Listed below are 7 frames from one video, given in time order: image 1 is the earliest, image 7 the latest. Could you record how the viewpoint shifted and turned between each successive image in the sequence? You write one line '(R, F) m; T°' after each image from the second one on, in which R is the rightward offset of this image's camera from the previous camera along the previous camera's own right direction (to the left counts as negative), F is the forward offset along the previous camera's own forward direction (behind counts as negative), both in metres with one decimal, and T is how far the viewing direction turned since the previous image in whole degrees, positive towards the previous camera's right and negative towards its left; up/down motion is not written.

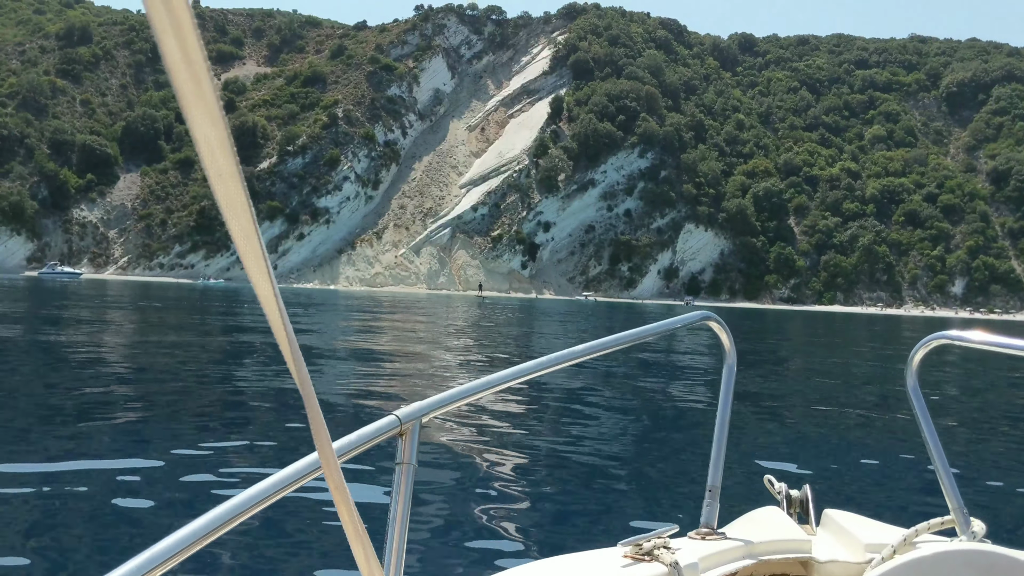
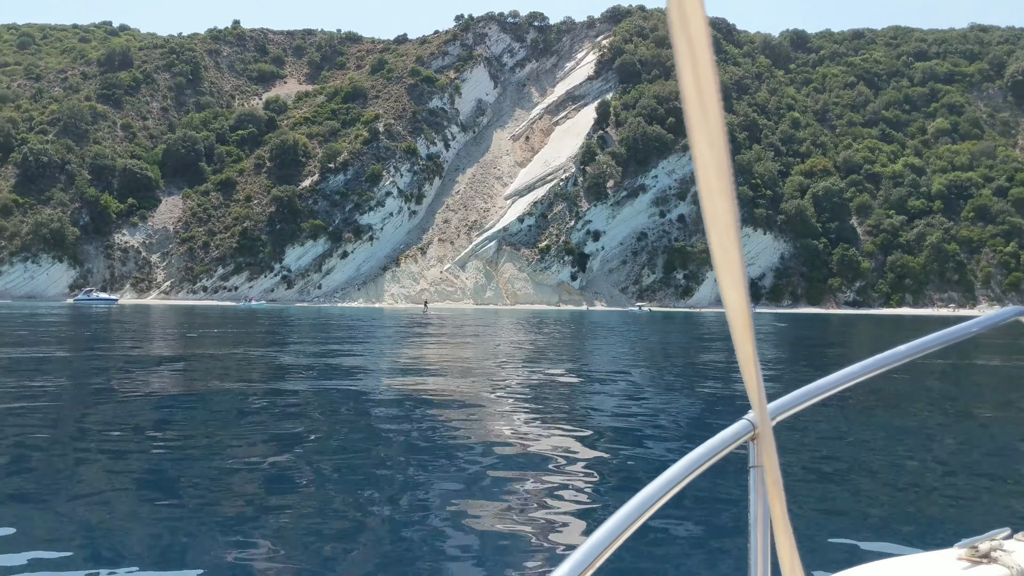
(+0.2, +2.5) m; -3°
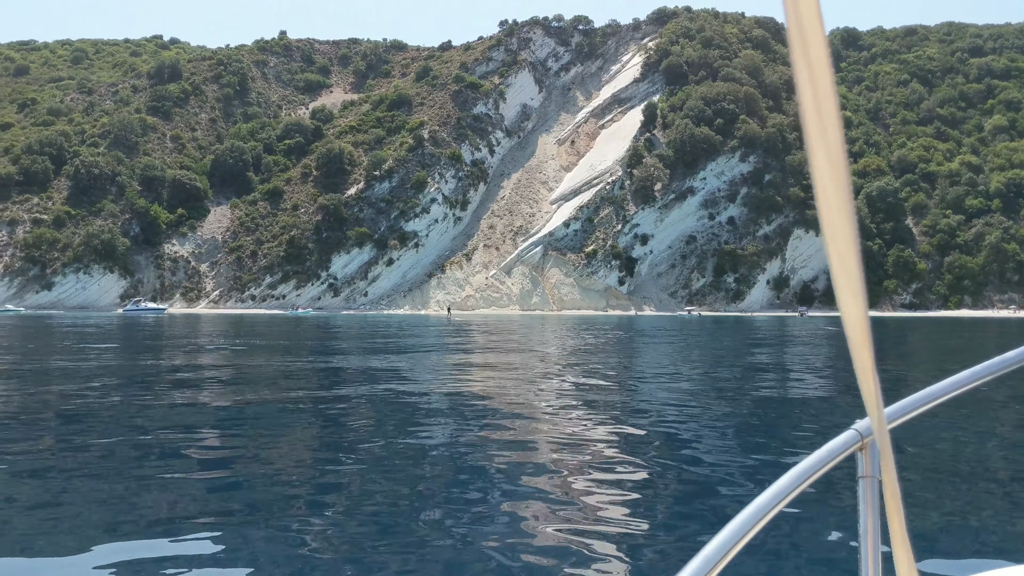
(+0.1, +0.6) m; -3°
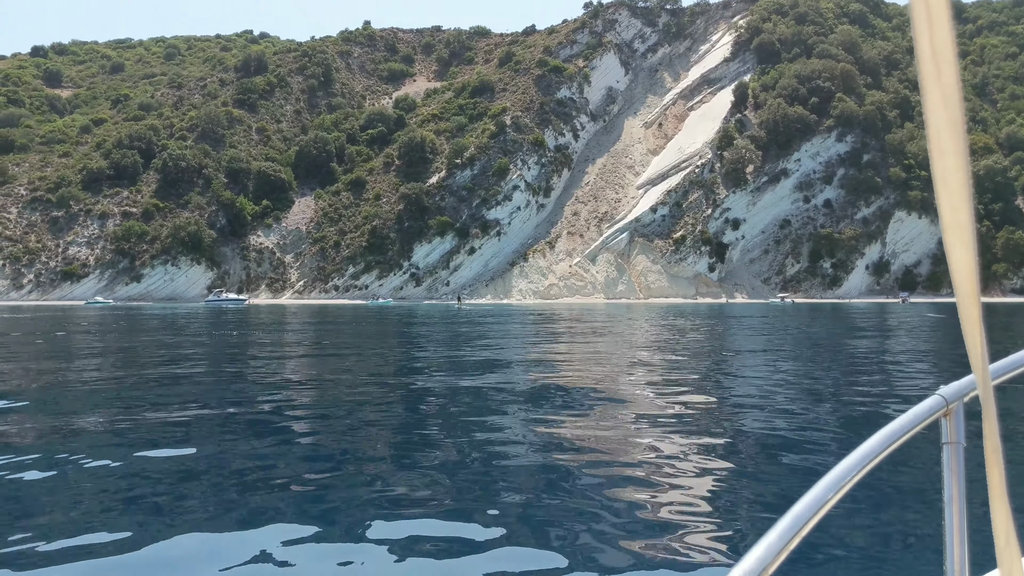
(+0.2, +1.4) m; -5°
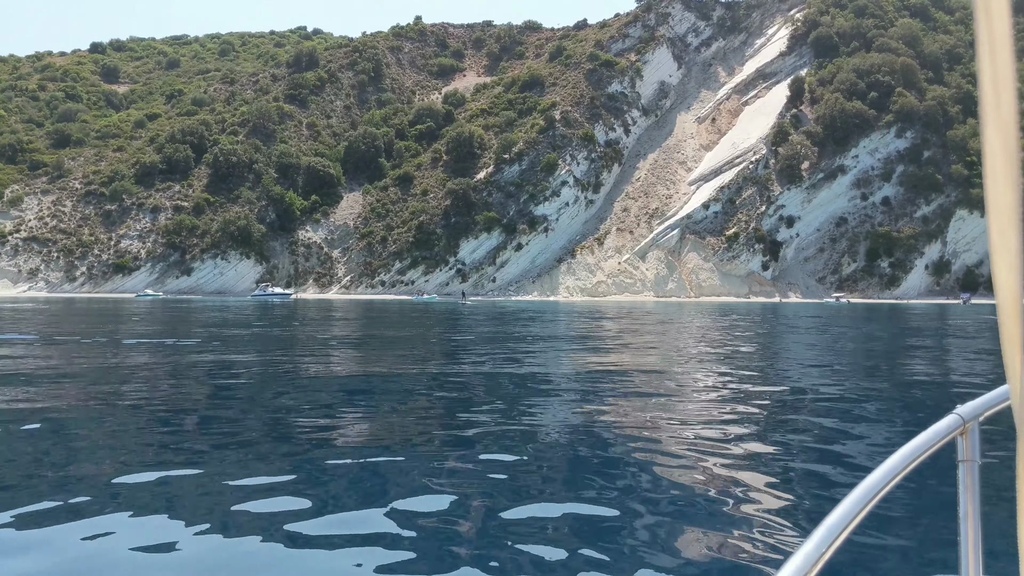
(+0.1, +0.7) m; -3°
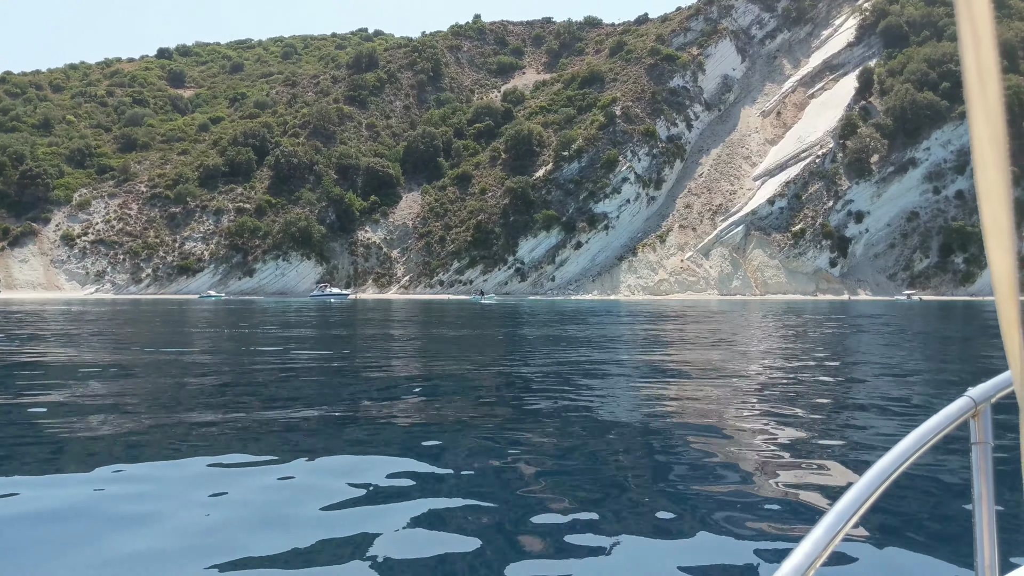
(+0.1, +0.6) m; -4°
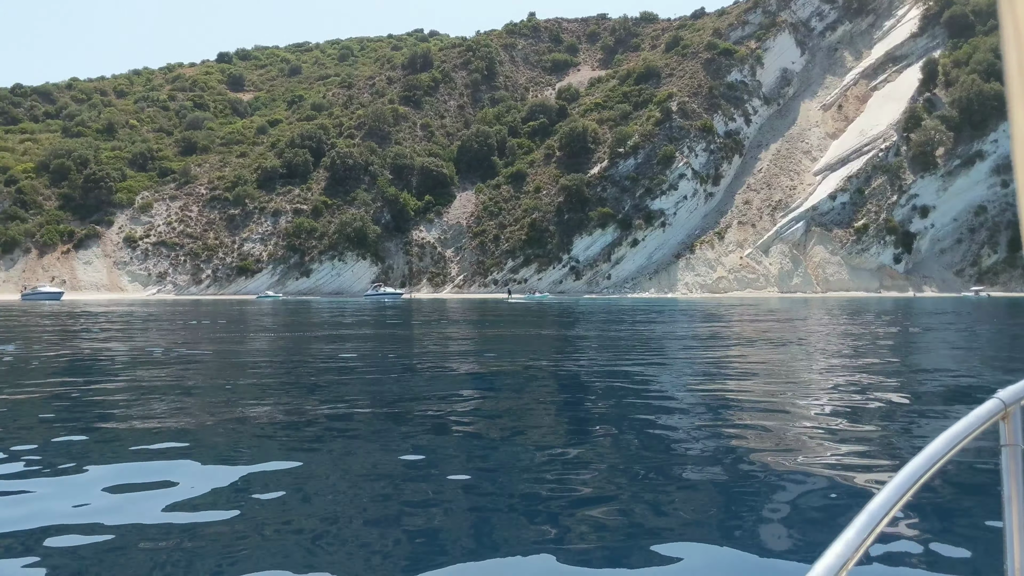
(+0.1, +0.3) m; -3°
